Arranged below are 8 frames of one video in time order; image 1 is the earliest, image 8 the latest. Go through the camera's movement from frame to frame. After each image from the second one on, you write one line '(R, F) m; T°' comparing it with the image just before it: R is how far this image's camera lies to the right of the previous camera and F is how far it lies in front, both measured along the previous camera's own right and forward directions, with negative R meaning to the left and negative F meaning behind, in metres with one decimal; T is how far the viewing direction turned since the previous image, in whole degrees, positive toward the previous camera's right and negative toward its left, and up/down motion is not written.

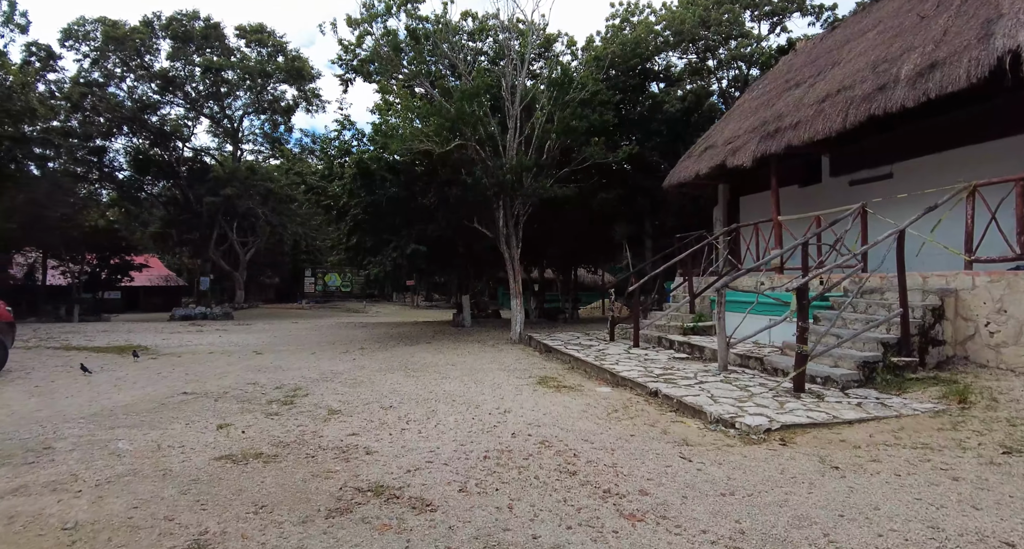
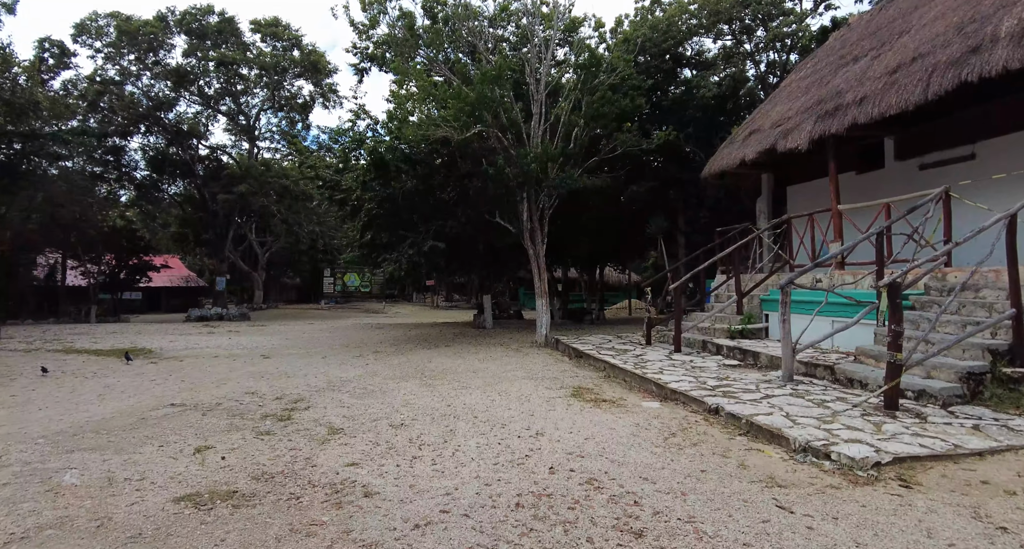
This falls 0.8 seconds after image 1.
(-0.1, +1.0) m; -2°
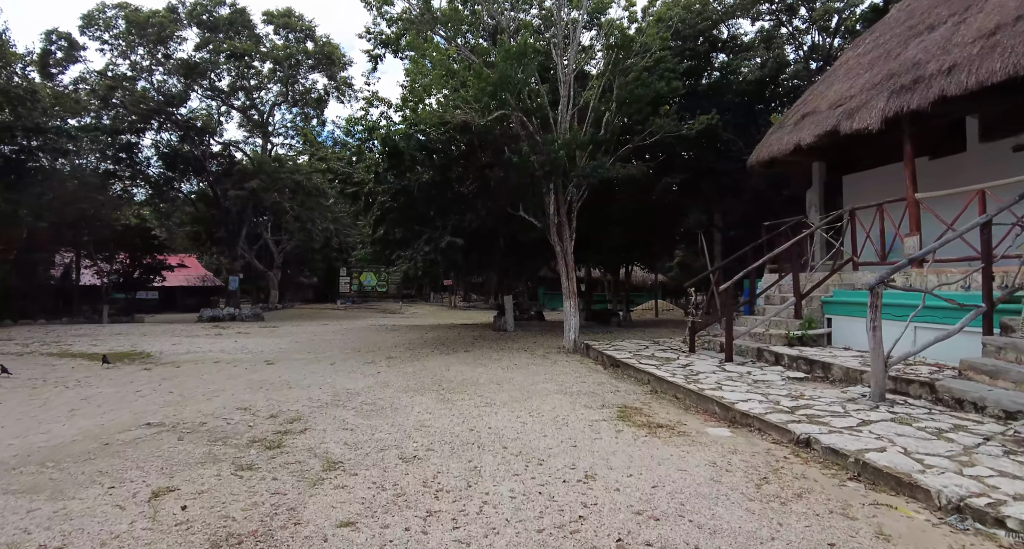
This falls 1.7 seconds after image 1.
(-0.2, +1.0) m; -2°
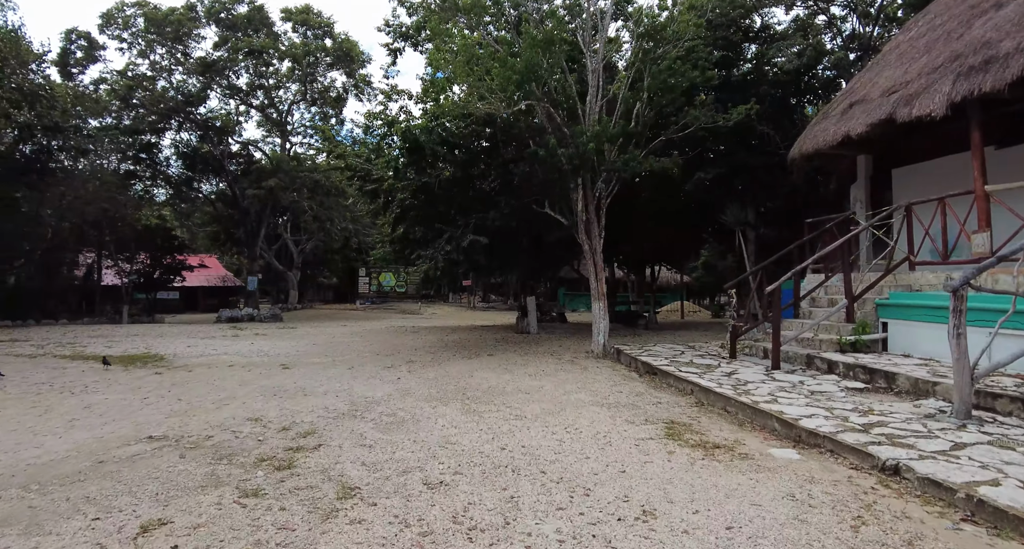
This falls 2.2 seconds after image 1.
(-0.2, +0.6) m; -2°
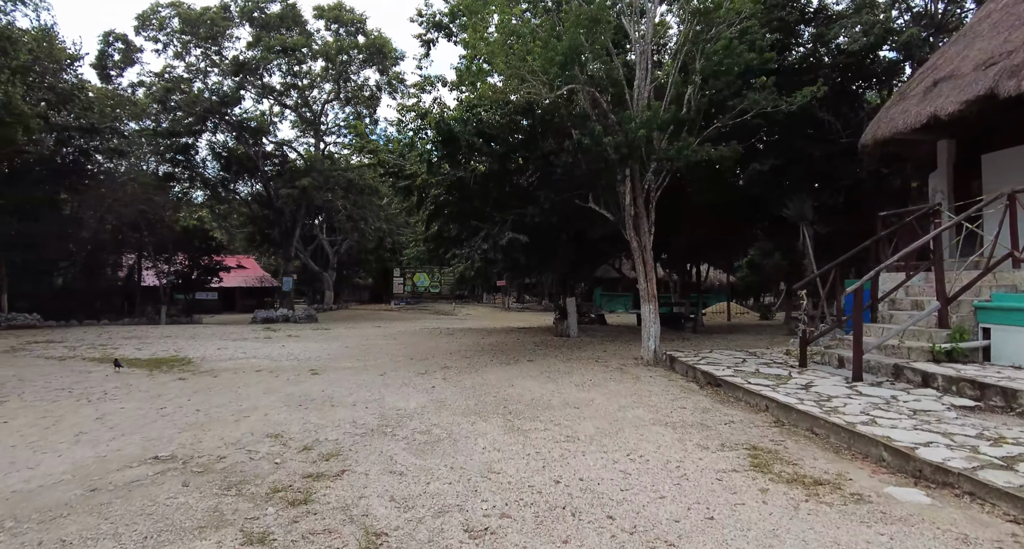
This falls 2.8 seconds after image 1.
(-0.2, +0.7) m; -3°
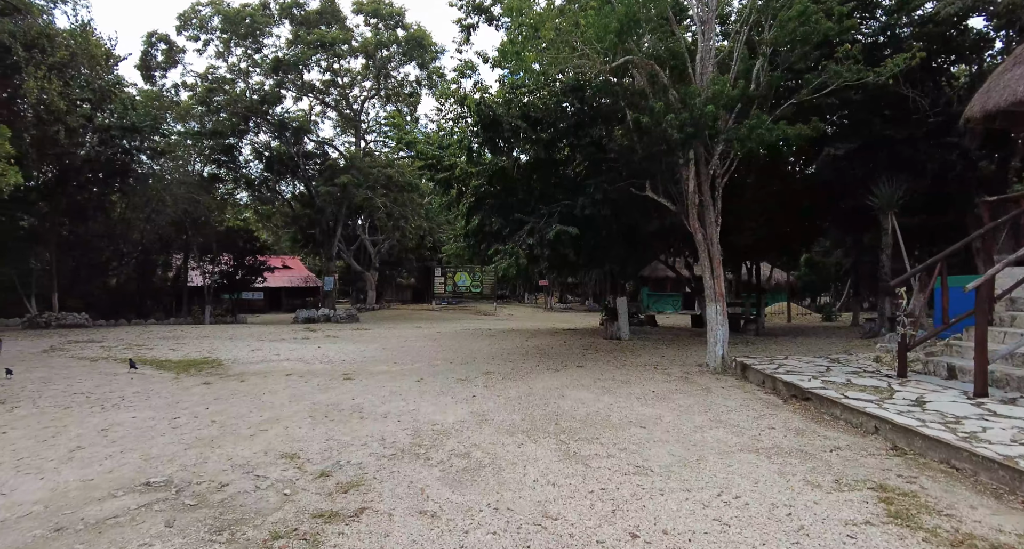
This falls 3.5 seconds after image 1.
(-0.1, +0.9) m; -4°
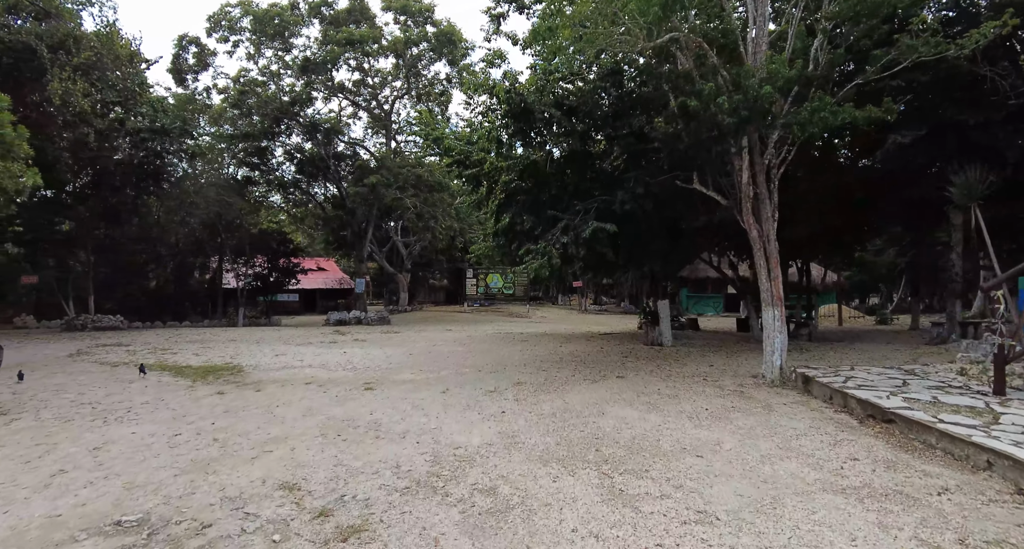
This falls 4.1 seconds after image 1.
(0.0, +0.7) m; -4°
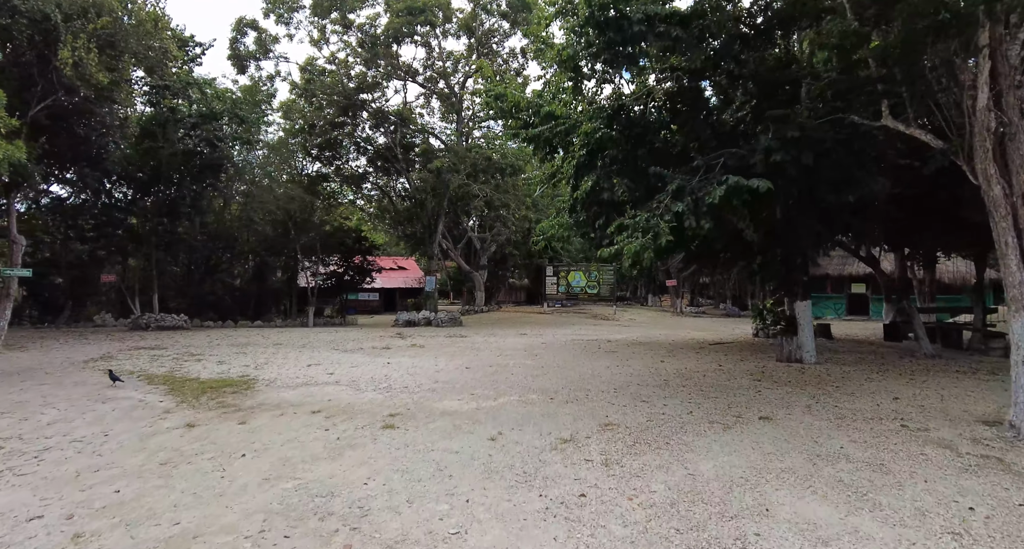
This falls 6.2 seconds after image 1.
(0.0, +2.5) m; -9°
